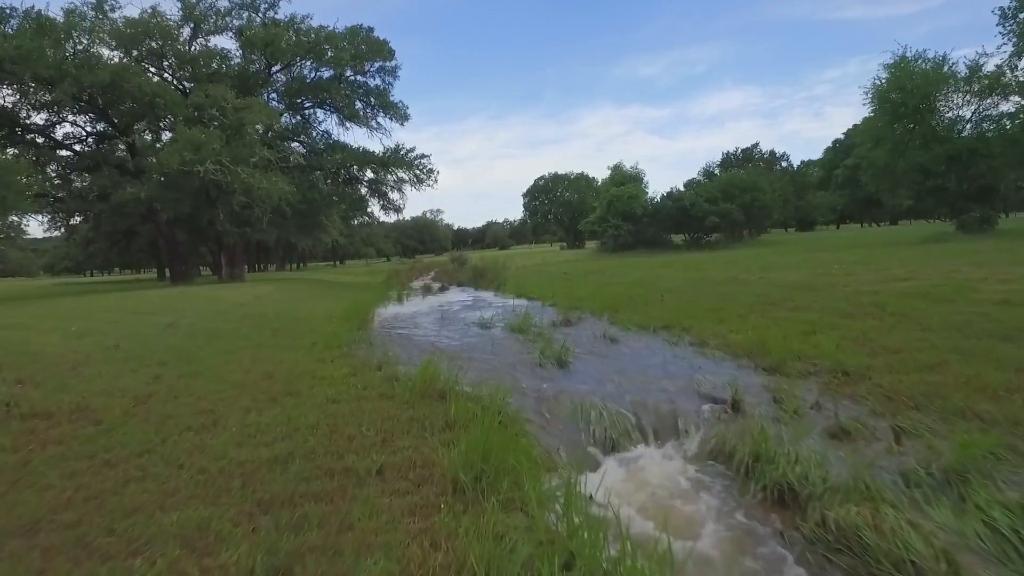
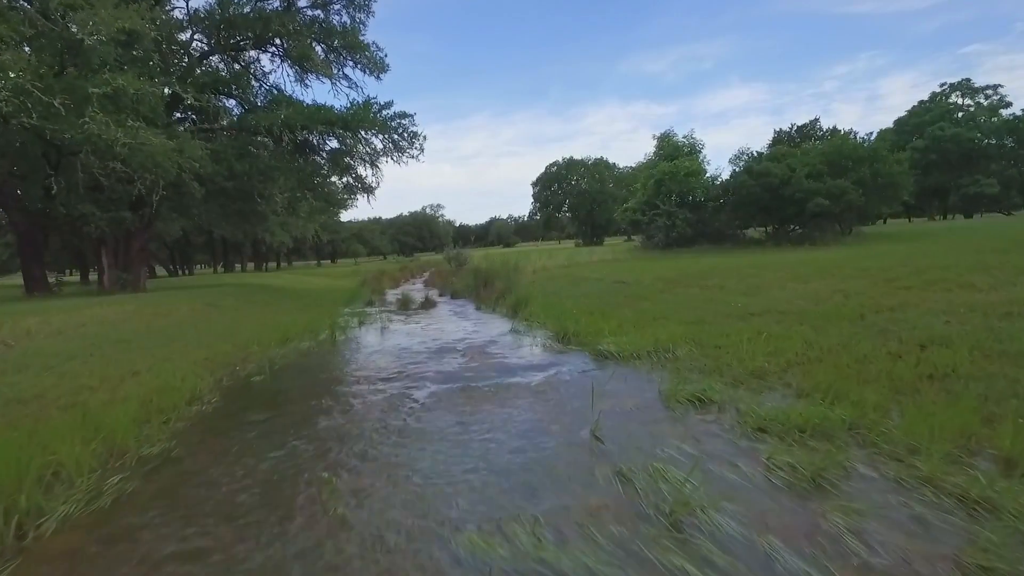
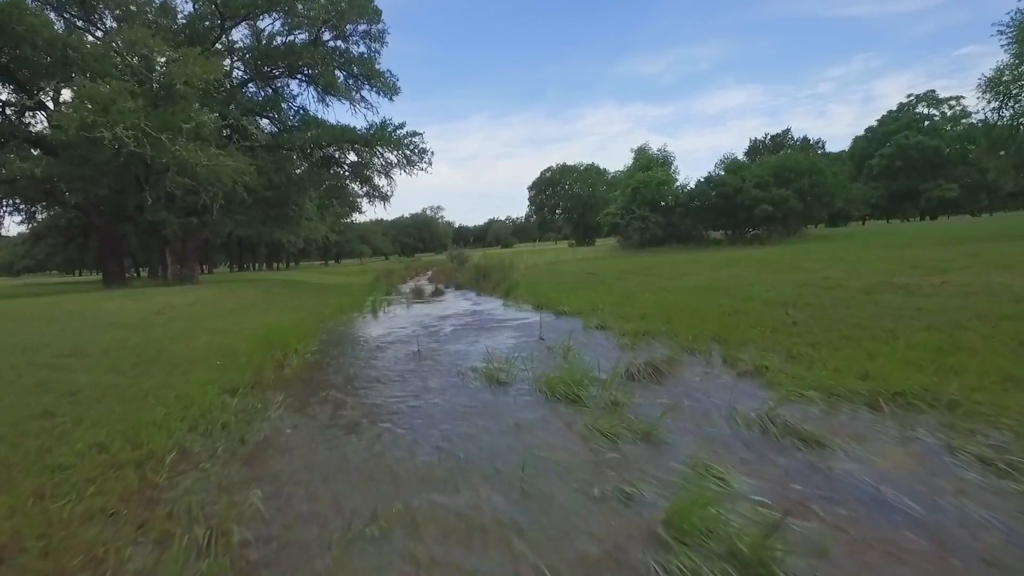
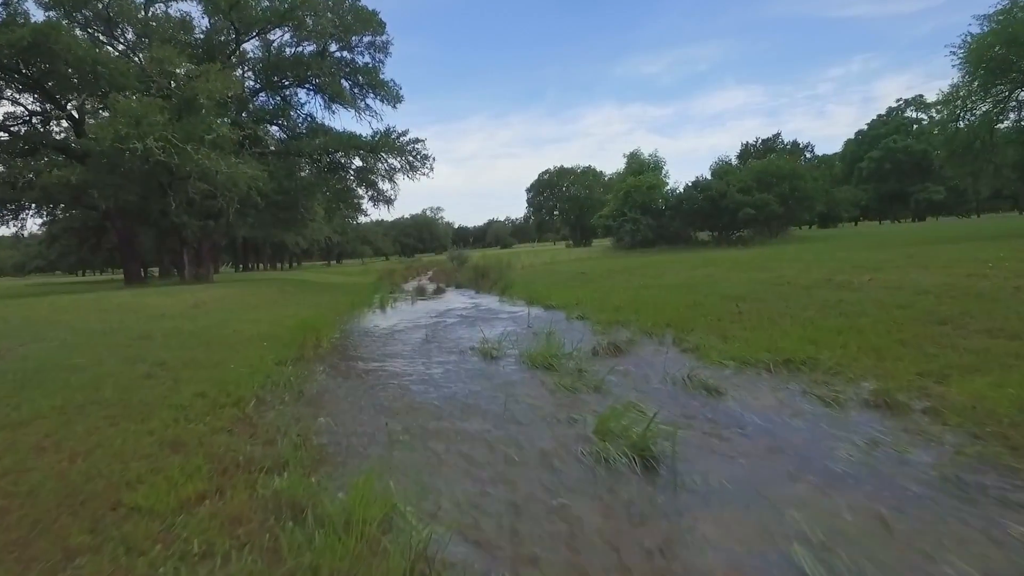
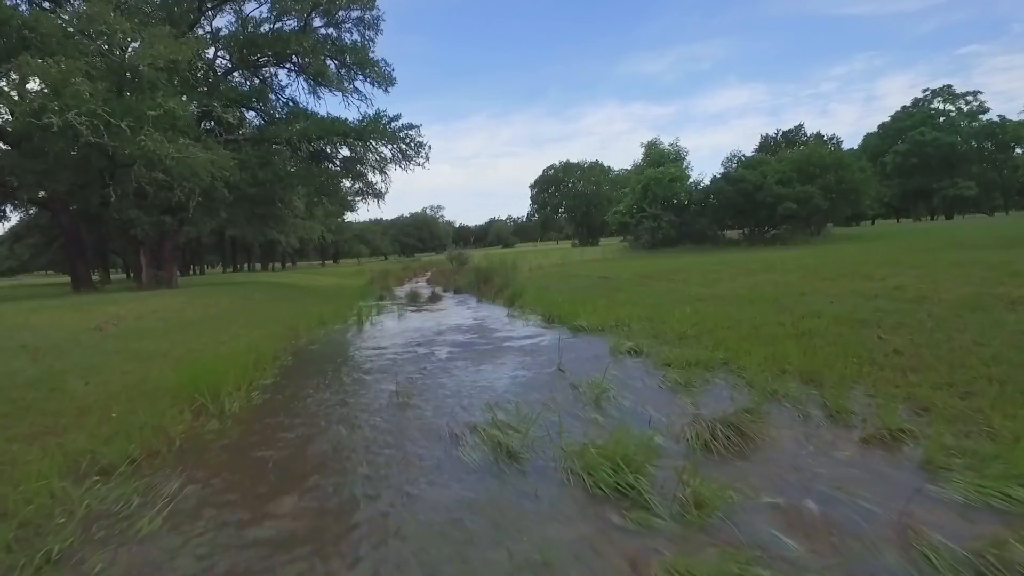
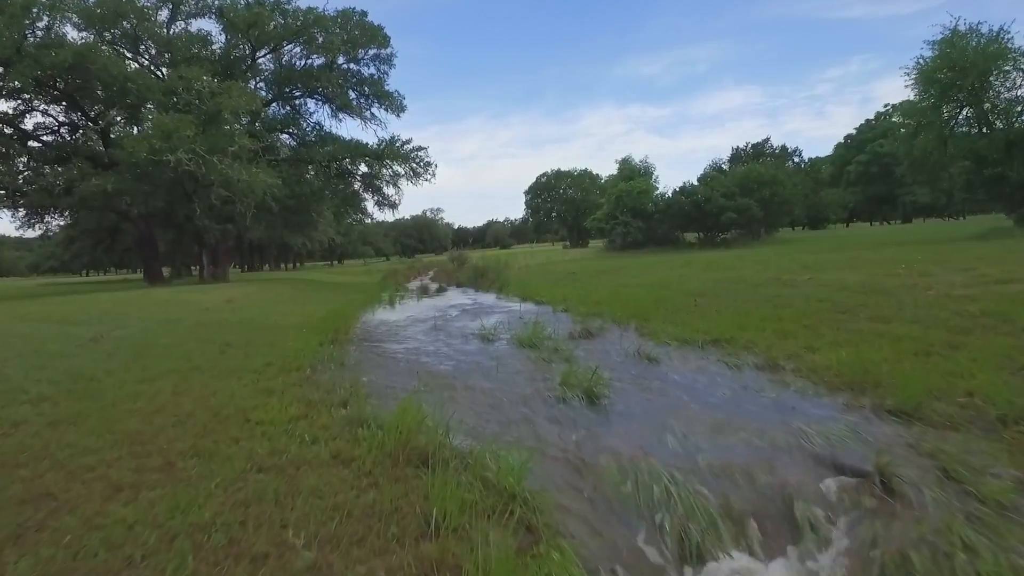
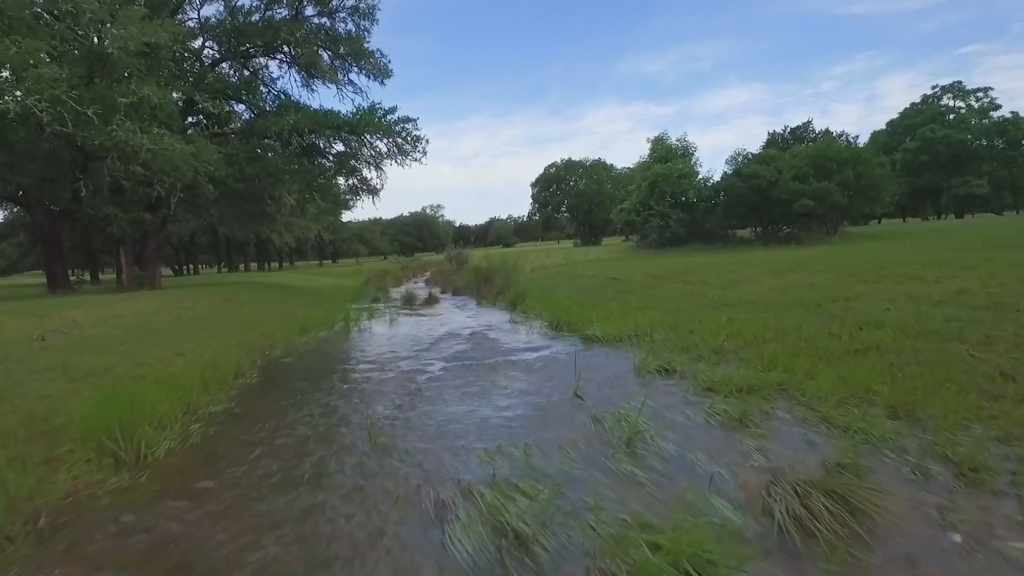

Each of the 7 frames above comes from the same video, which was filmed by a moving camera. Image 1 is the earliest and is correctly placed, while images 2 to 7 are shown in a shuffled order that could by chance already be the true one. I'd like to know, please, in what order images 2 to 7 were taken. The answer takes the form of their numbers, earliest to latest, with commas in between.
6, 4, 3, 5, 7, 2
